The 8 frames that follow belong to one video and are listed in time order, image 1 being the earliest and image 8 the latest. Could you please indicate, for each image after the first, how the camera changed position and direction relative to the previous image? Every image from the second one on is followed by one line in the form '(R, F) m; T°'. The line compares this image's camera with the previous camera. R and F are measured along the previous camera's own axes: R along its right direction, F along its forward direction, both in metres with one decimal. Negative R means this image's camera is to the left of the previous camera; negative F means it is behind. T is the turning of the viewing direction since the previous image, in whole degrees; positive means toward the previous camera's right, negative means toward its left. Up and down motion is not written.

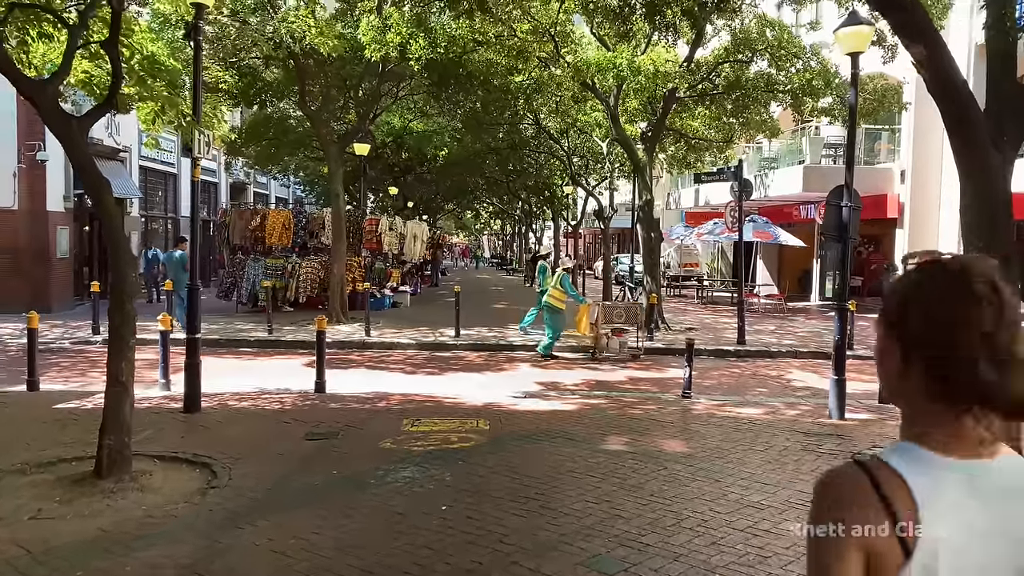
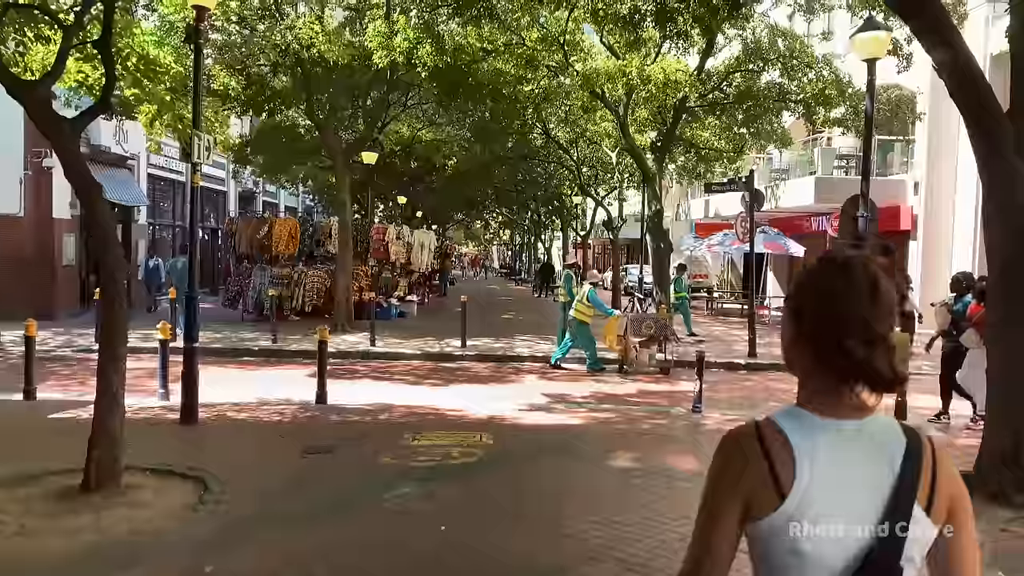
(0.0, +0.2) m; -1°
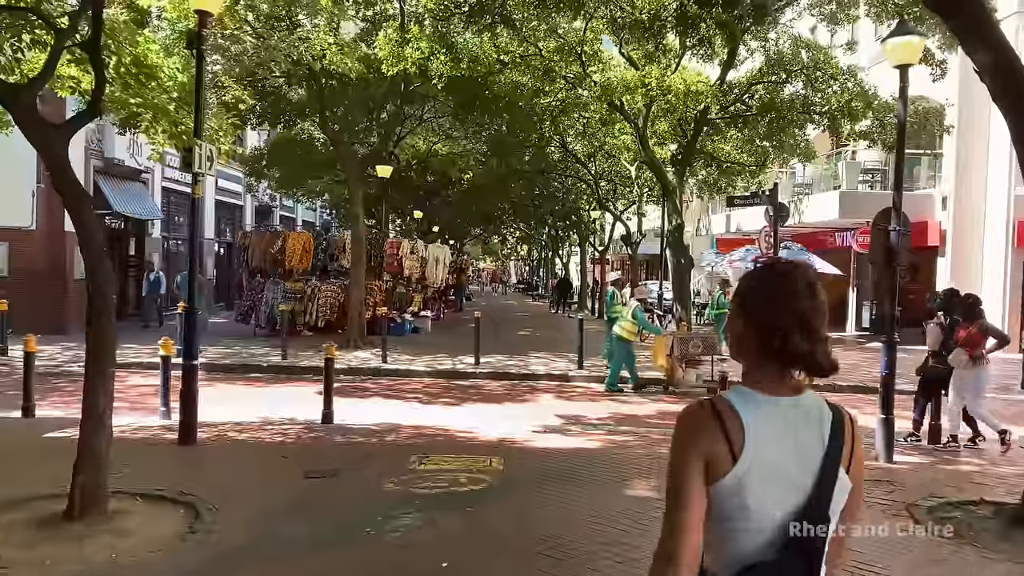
(0.0, +0.4) m; -1°
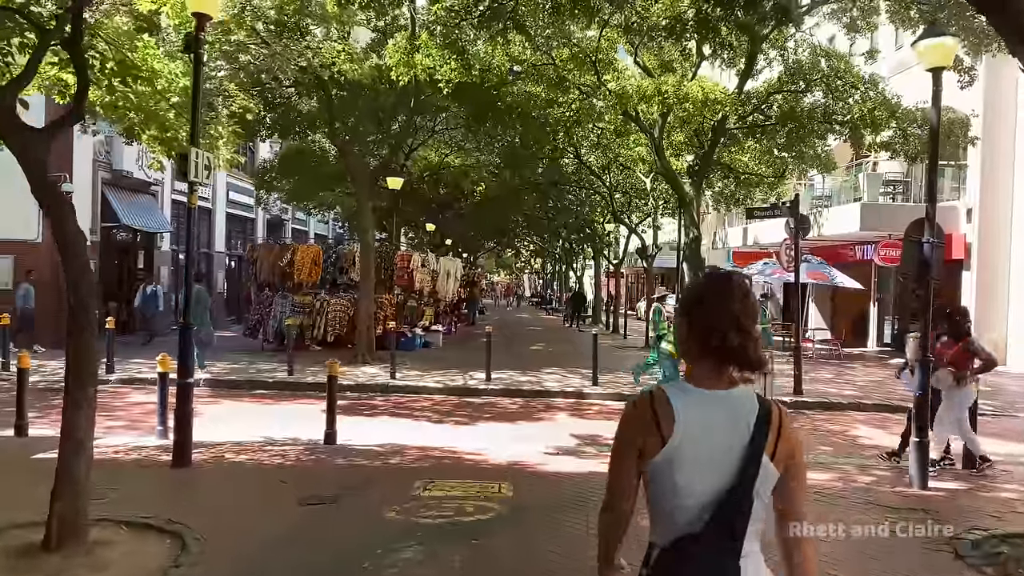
(0.0, +0.4) m; -1°
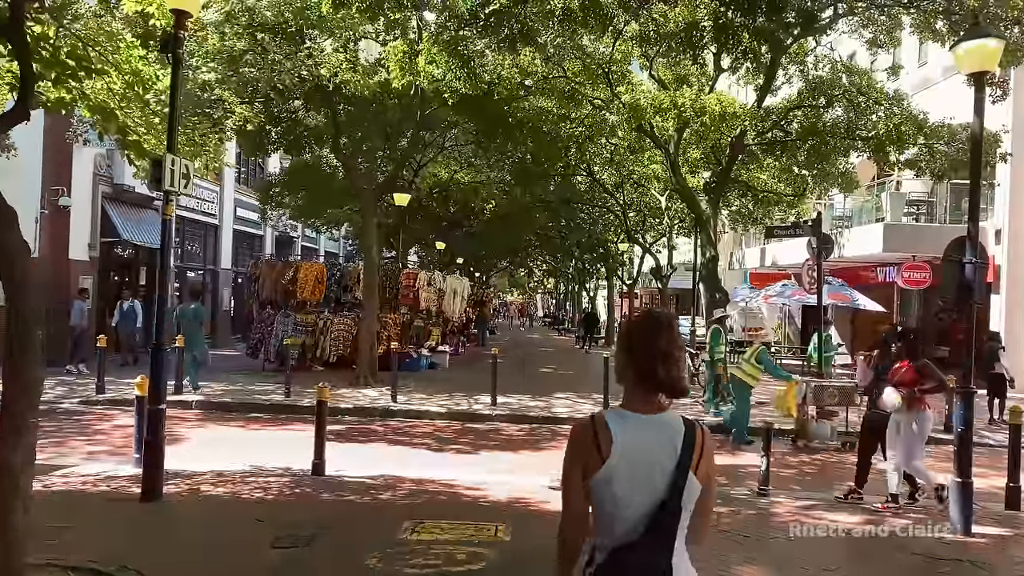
(+0.1, +0.6) m; -1°
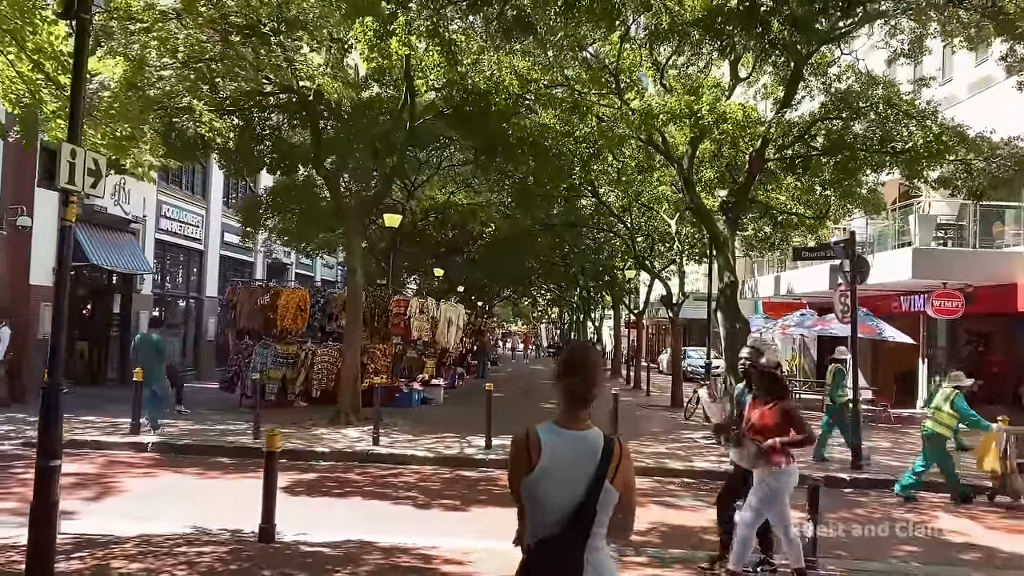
(+0.1, +1.4) m; 0°
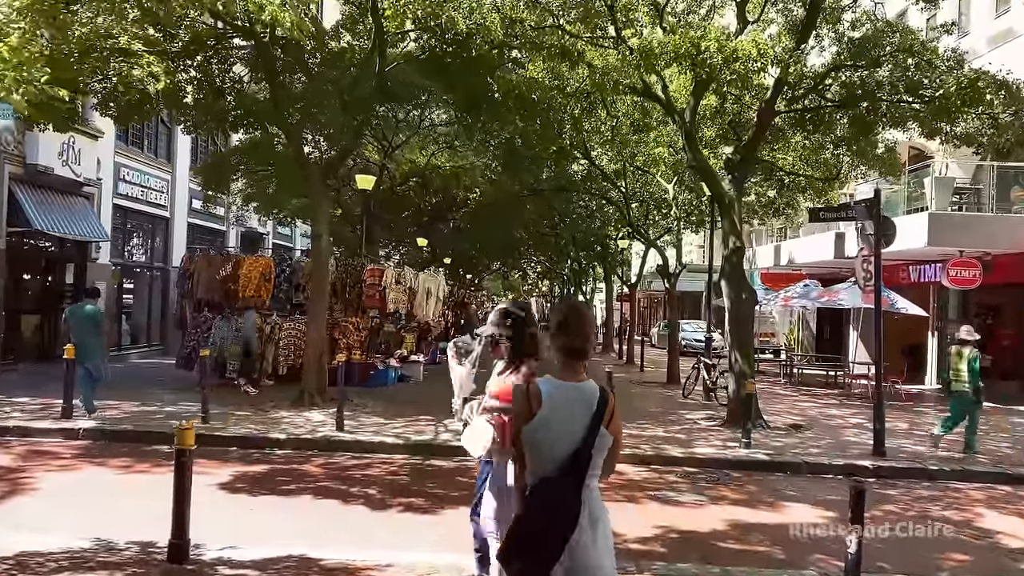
(+0.1, +1.4) m; +1°
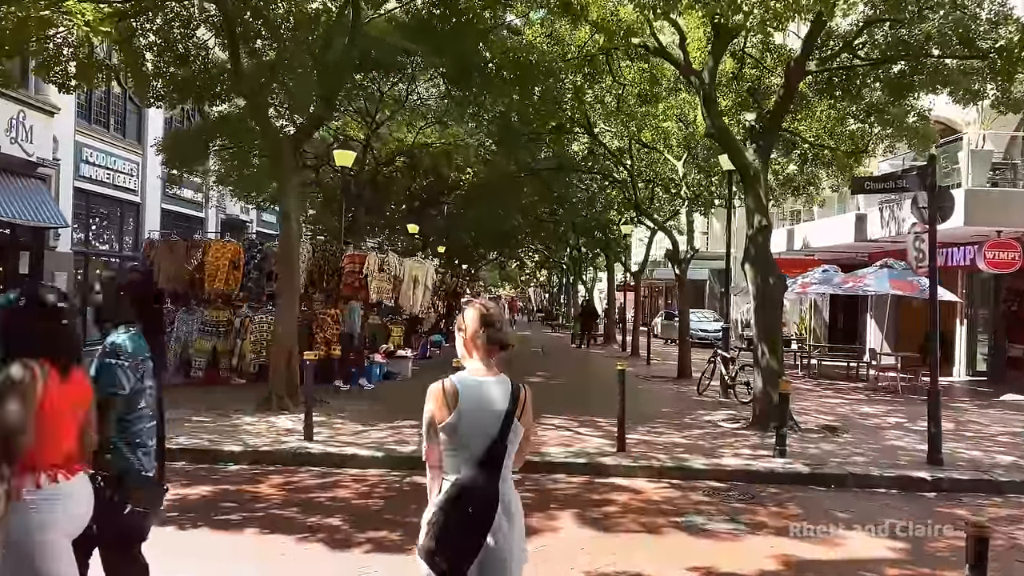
(0.0, +1.5) m; 0°
